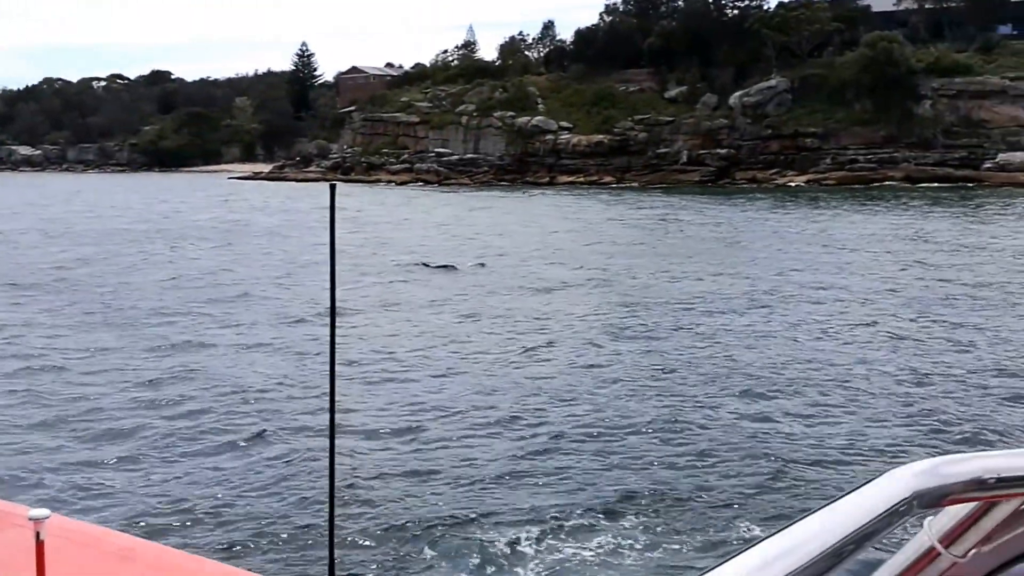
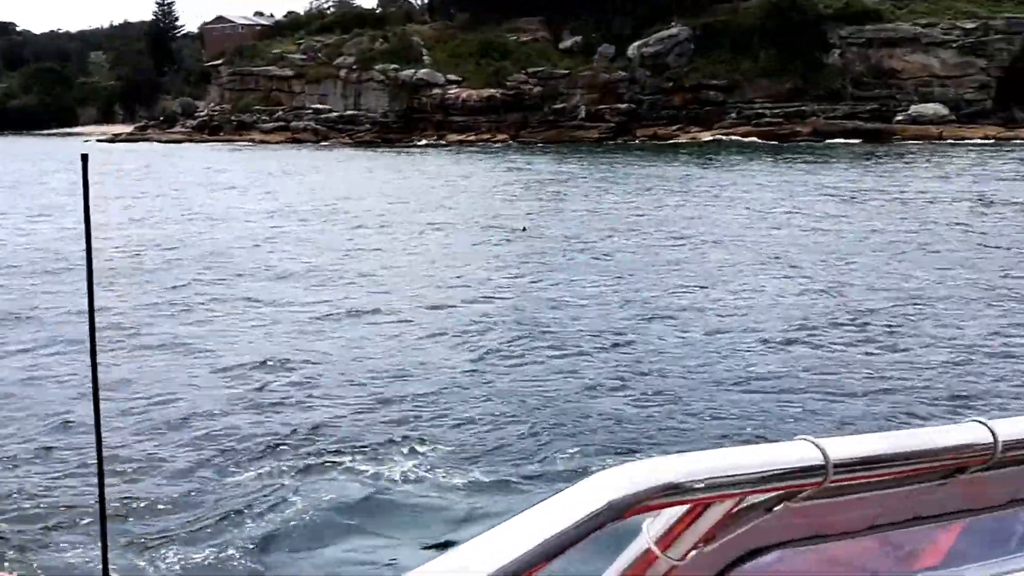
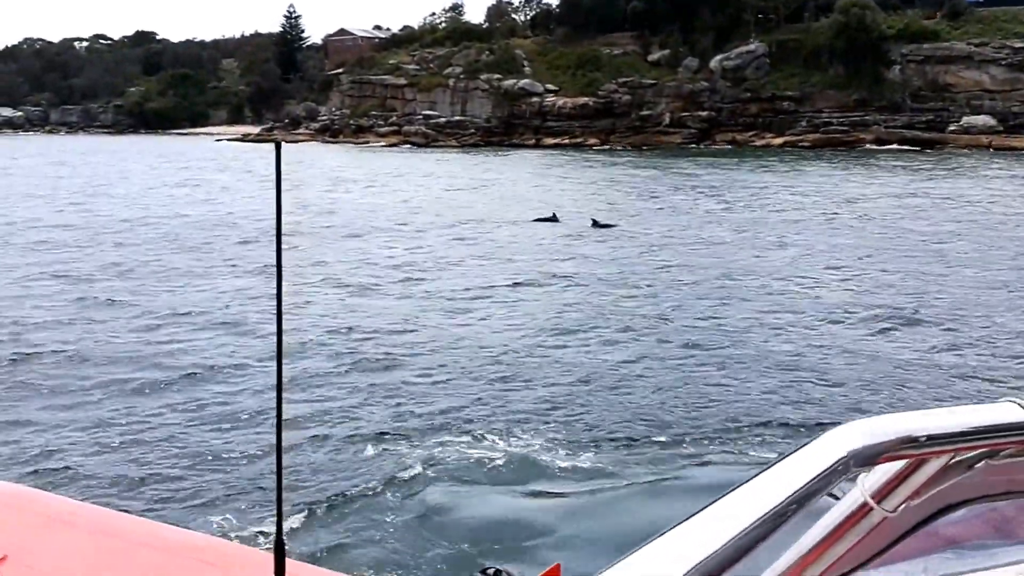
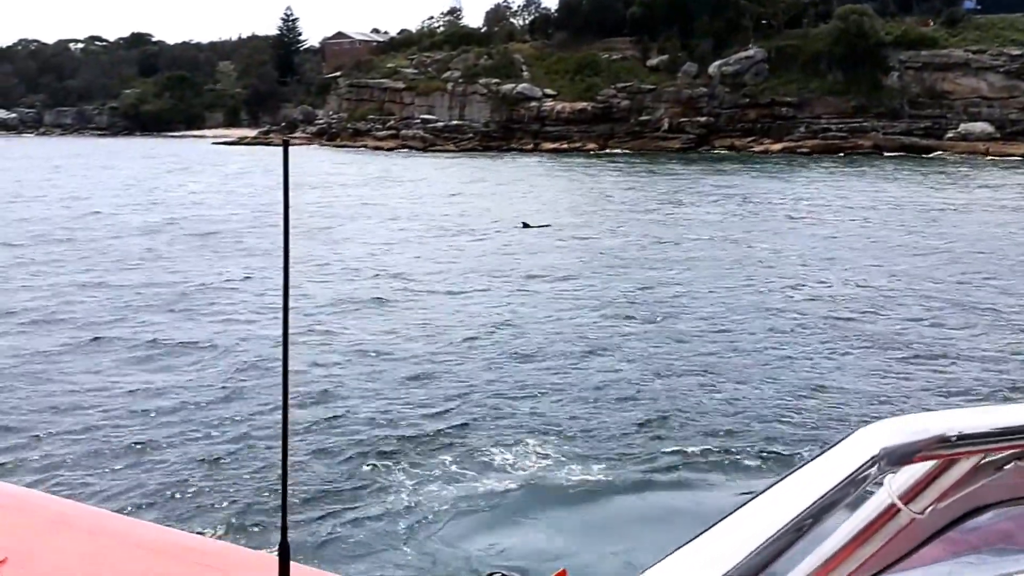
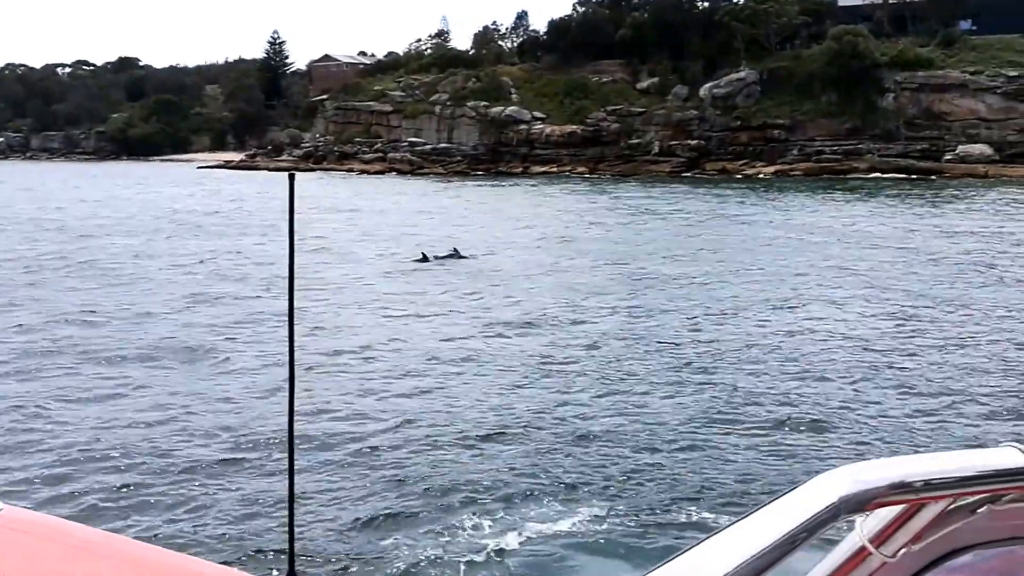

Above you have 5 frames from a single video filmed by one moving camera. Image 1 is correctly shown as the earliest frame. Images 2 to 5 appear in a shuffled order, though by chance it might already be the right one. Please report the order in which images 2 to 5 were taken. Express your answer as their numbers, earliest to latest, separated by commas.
5, 4, 3, 2
